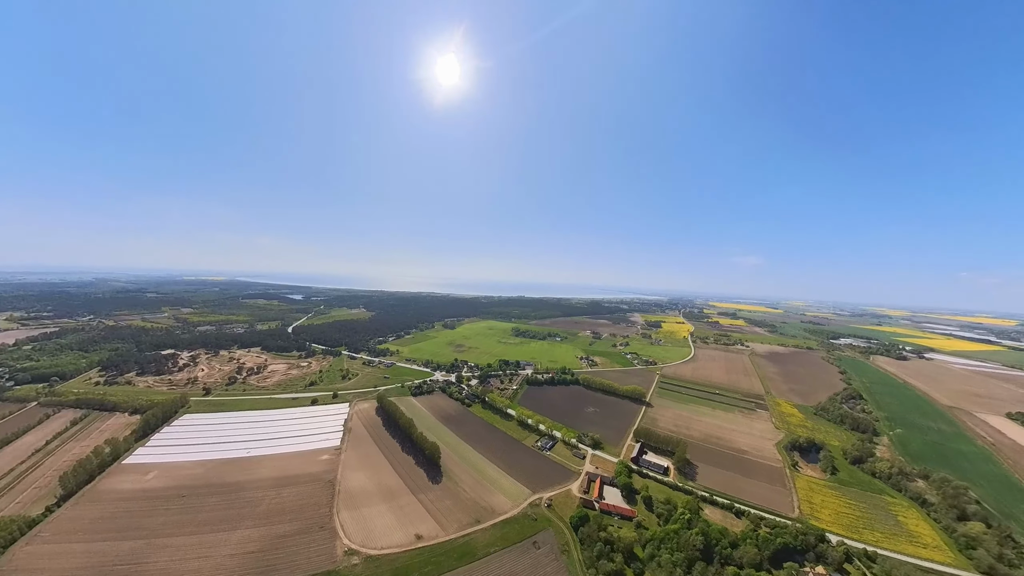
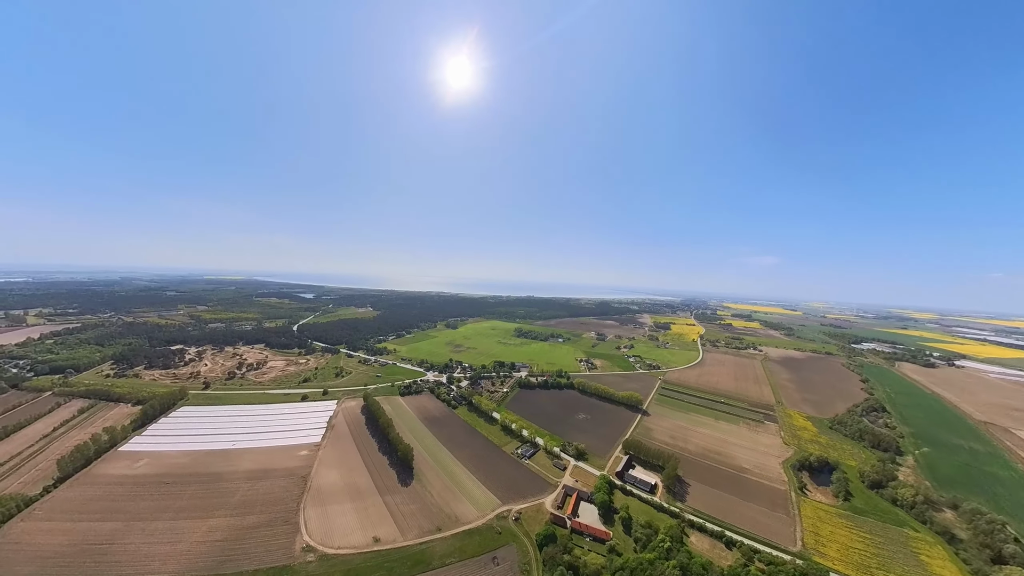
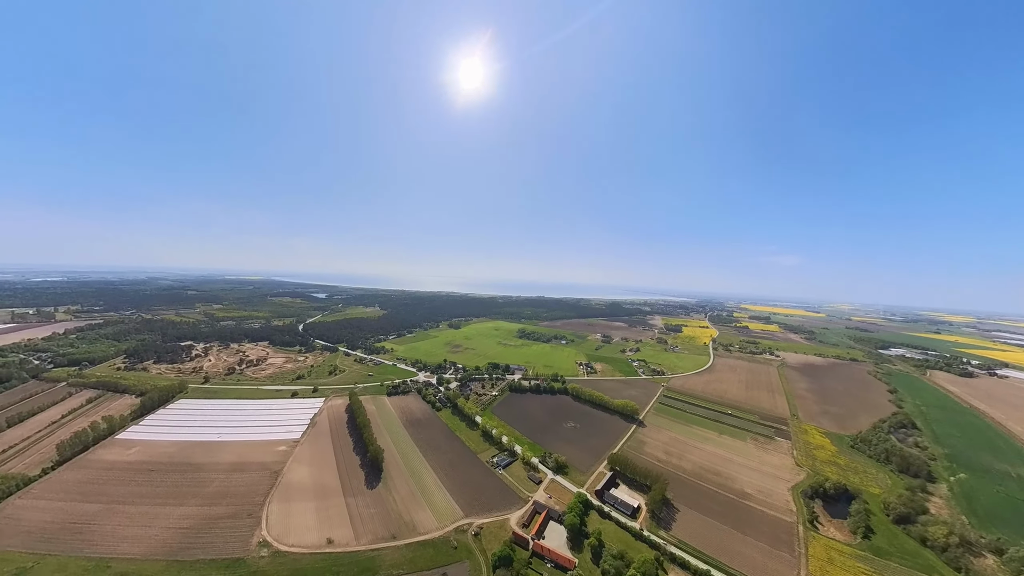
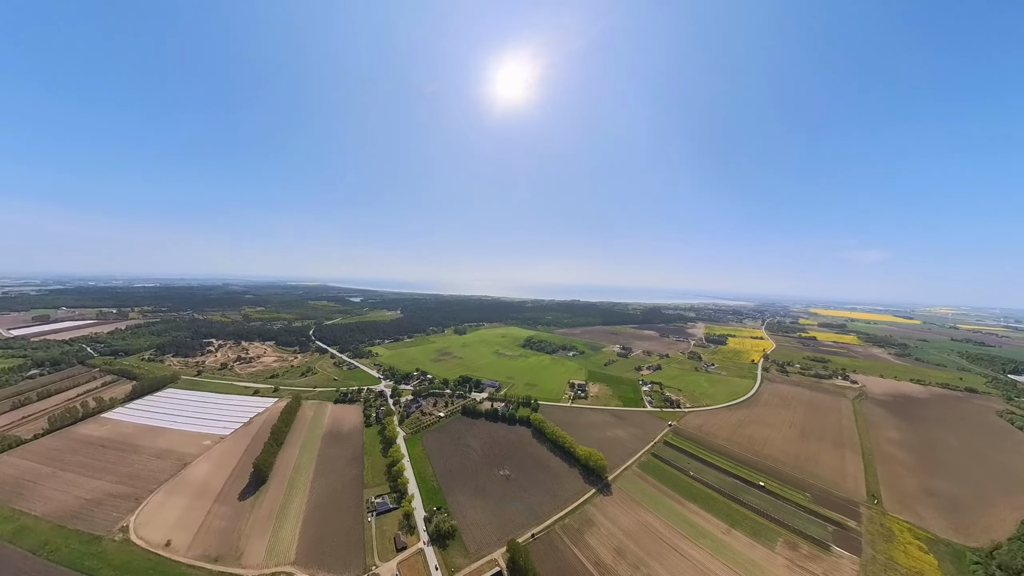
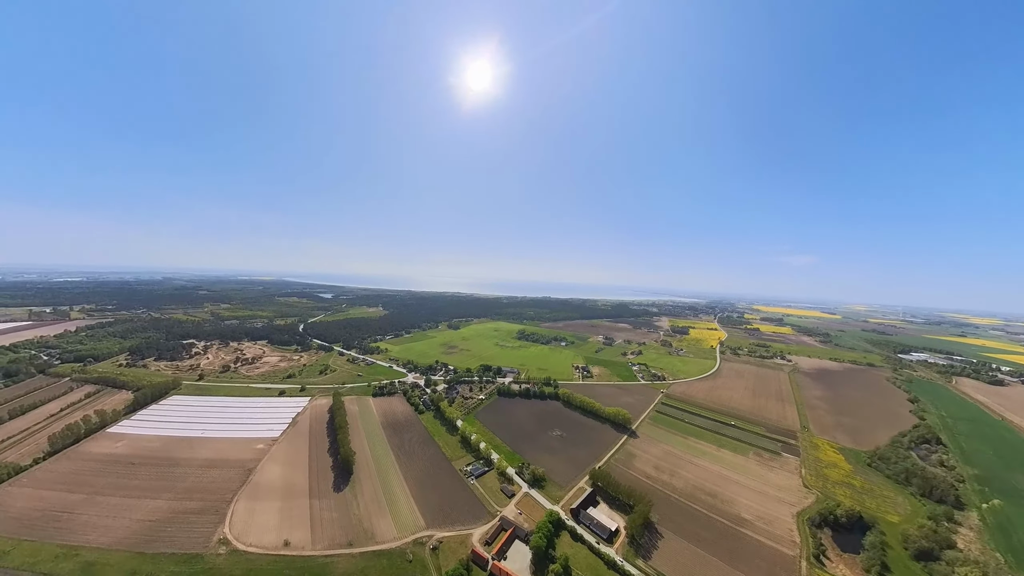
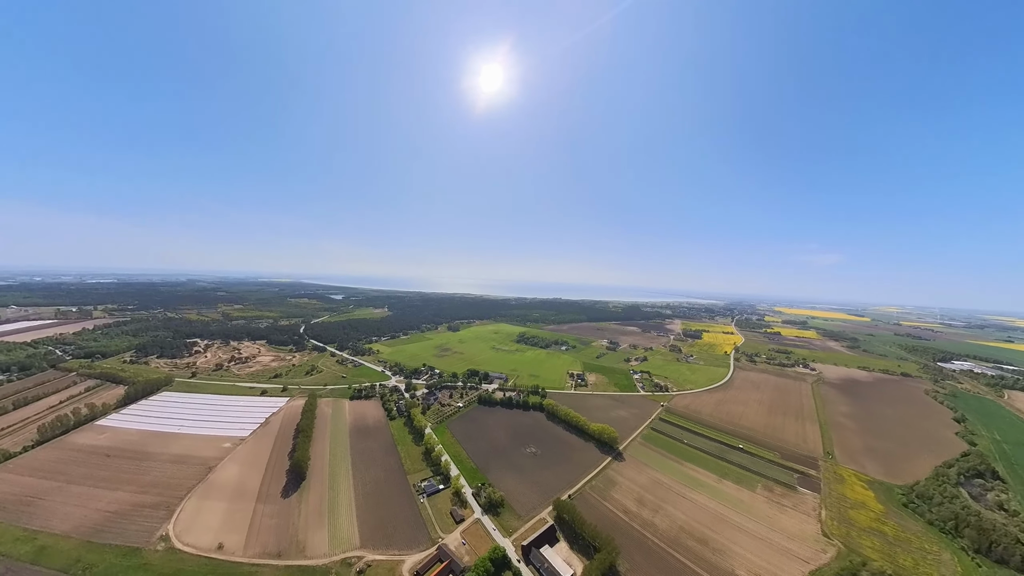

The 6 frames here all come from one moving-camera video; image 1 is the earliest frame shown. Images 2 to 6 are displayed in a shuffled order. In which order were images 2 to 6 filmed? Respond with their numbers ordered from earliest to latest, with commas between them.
2, 3, 5, 6, 4
